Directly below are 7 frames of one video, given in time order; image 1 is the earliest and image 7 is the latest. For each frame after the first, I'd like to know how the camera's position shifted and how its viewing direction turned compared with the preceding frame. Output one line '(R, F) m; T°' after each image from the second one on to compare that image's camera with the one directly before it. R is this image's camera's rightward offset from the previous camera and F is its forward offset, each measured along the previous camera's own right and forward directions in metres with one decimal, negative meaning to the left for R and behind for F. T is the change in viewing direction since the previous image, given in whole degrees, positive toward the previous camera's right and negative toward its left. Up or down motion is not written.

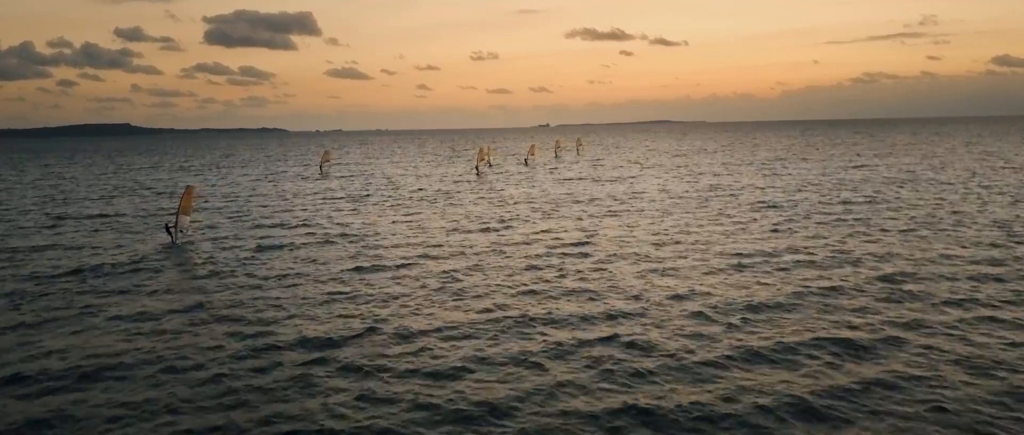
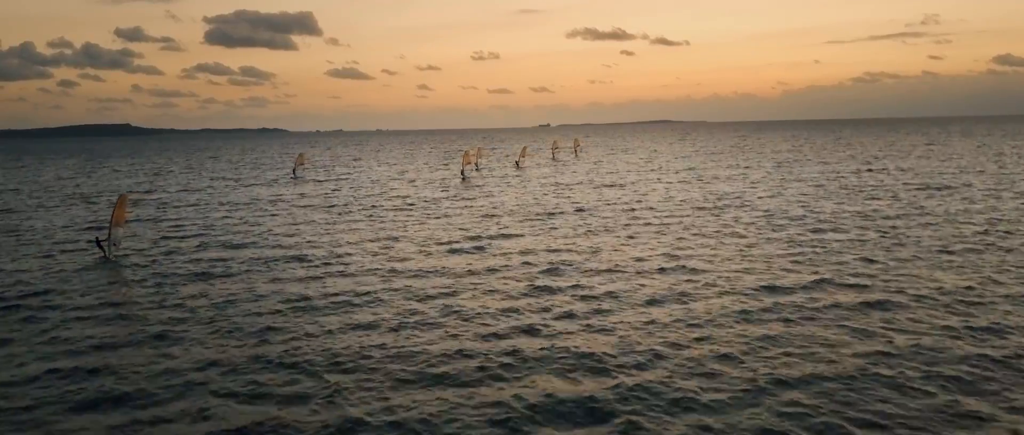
(+0.5, +5.8) m; 0°
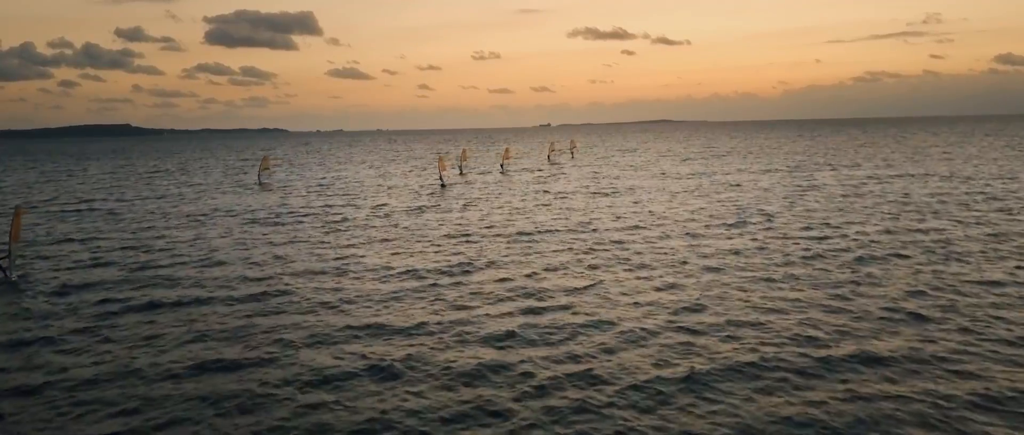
(+0.6, +6.2) m; 0°
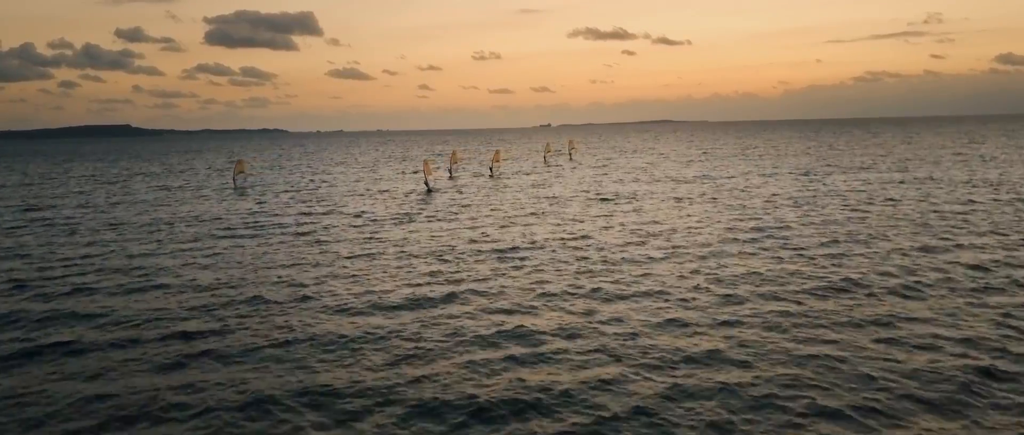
(+0.3, +3.8) m; 0°
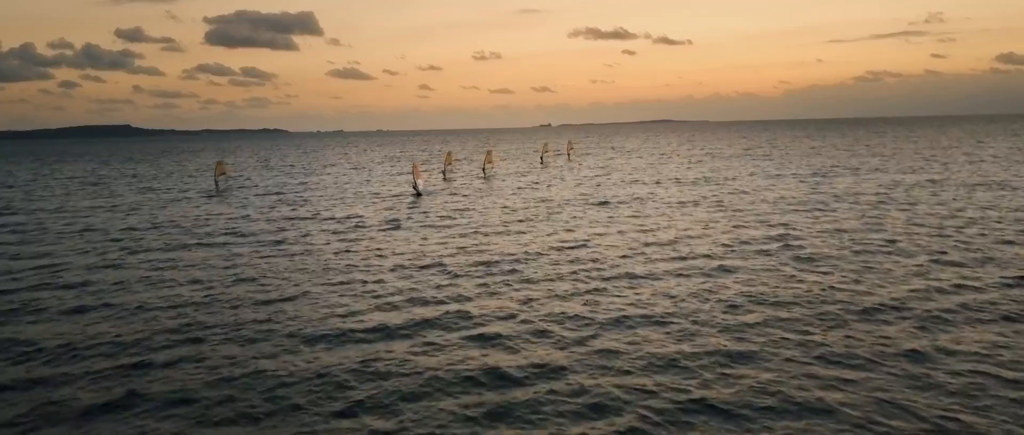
(+0.2, +2.6) m; 0°
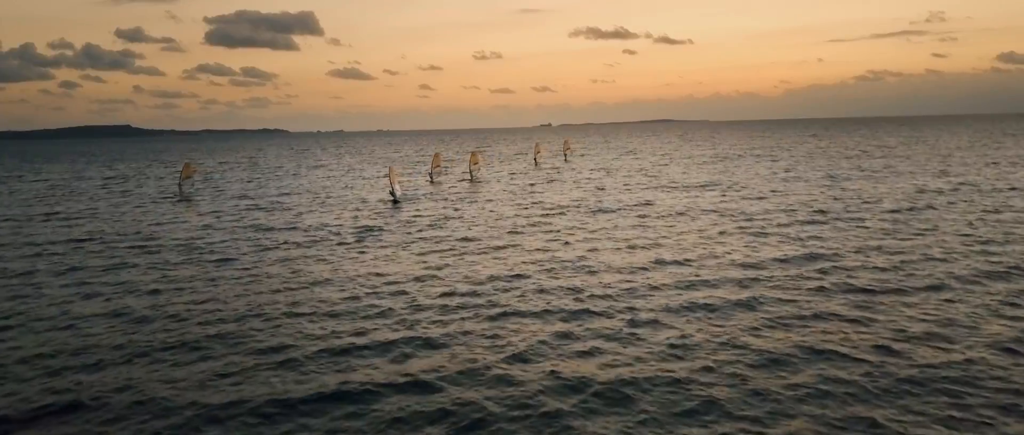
(+0.3, +3.9) m; 0°
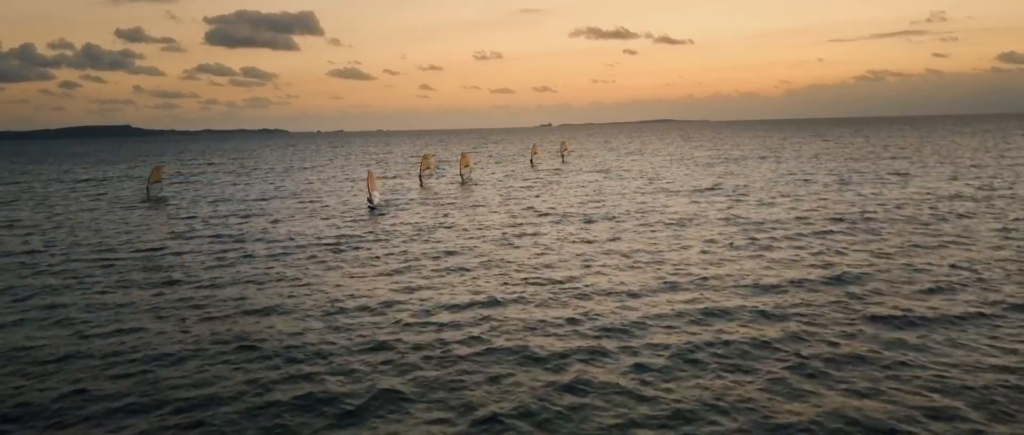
(+0.2, +3.0) m; 0°
